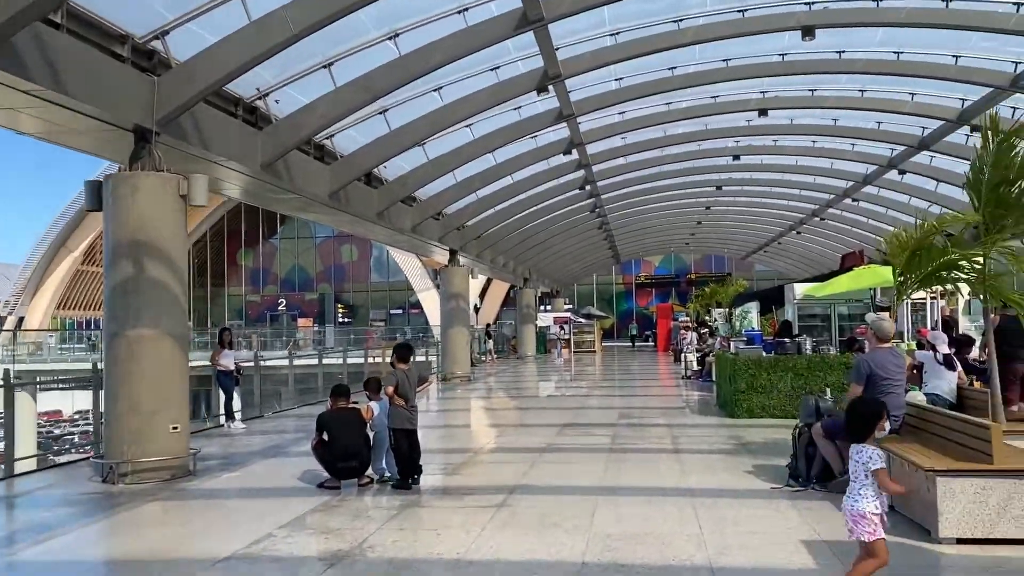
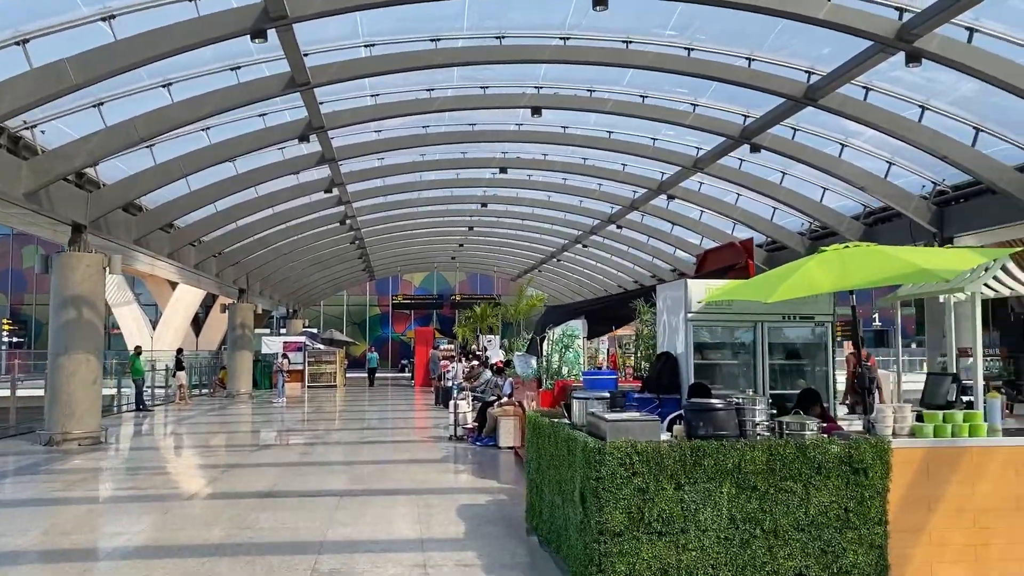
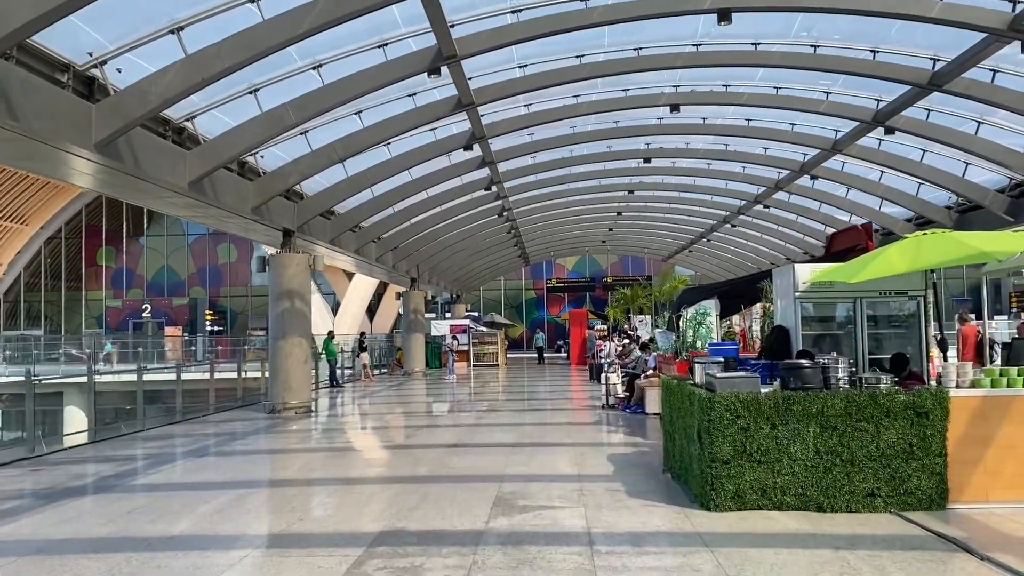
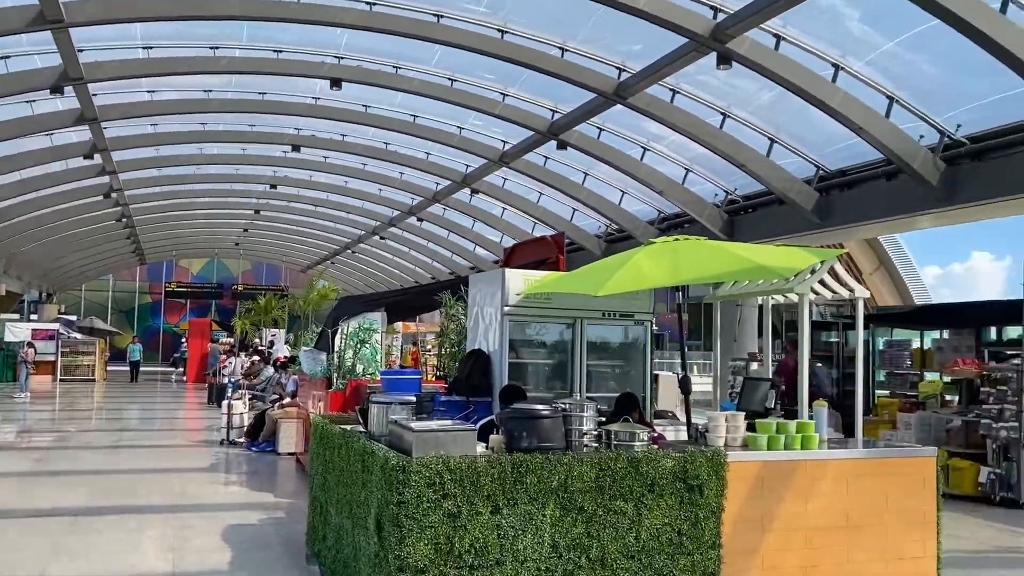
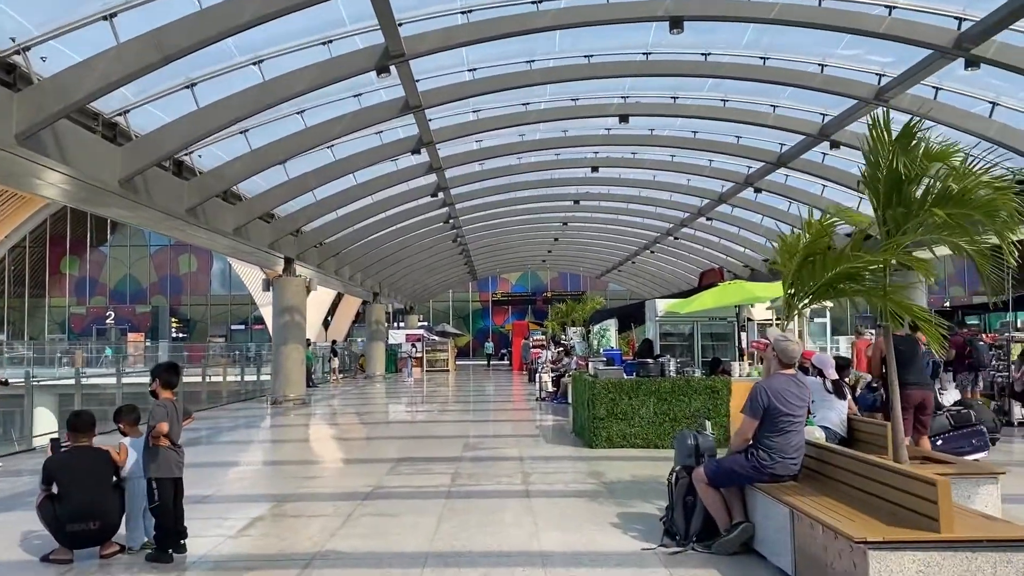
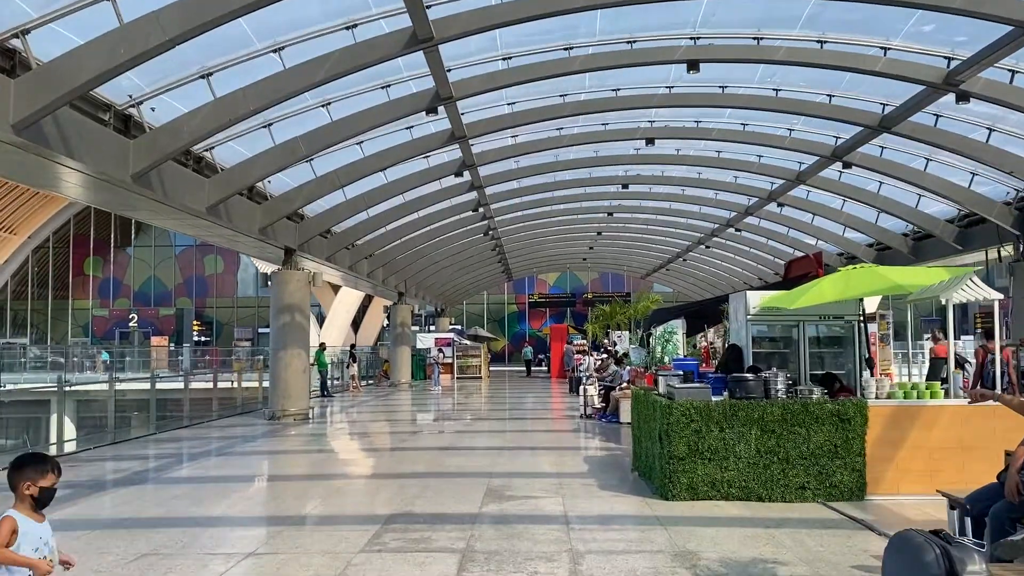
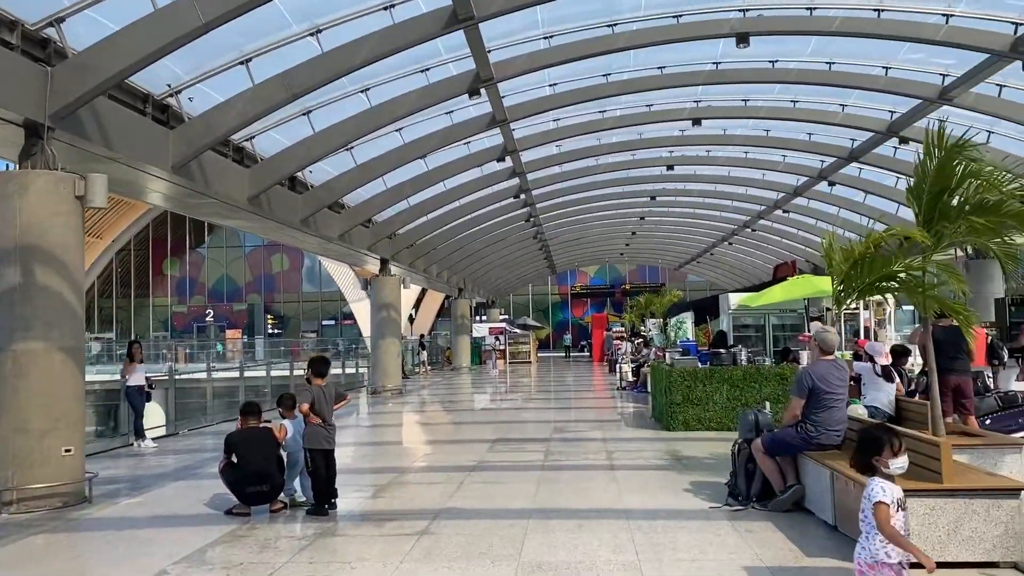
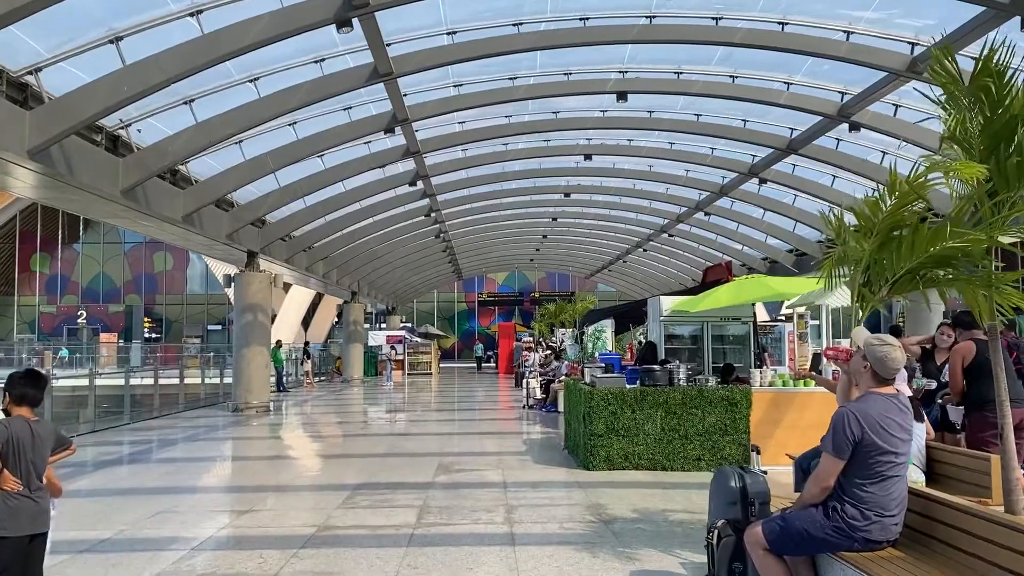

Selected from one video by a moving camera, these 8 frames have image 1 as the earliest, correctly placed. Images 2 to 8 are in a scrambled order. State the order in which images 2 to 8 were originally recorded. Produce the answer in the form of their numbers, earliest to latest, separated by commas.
7, 5, 8, 6, 3, 2, 4
